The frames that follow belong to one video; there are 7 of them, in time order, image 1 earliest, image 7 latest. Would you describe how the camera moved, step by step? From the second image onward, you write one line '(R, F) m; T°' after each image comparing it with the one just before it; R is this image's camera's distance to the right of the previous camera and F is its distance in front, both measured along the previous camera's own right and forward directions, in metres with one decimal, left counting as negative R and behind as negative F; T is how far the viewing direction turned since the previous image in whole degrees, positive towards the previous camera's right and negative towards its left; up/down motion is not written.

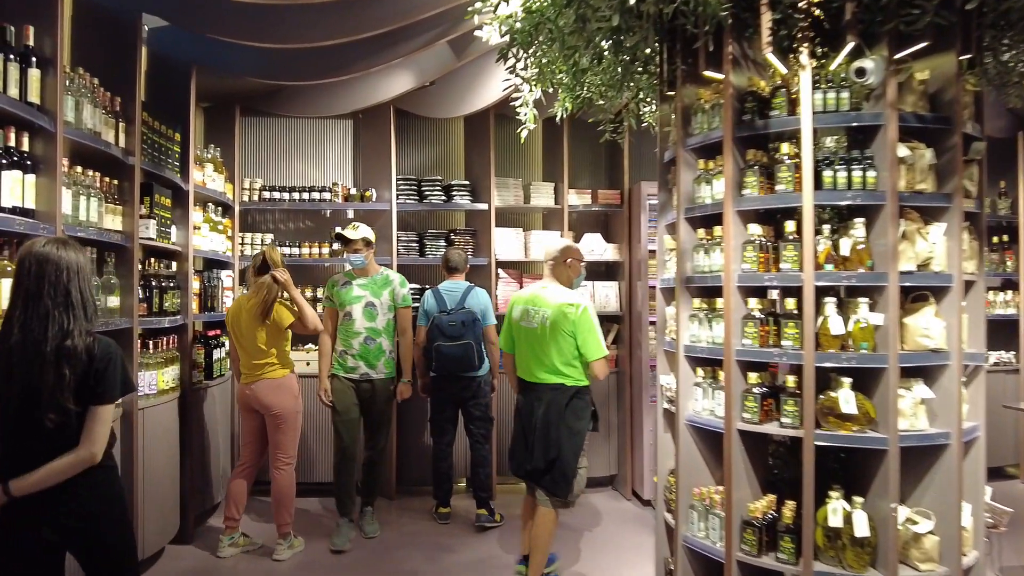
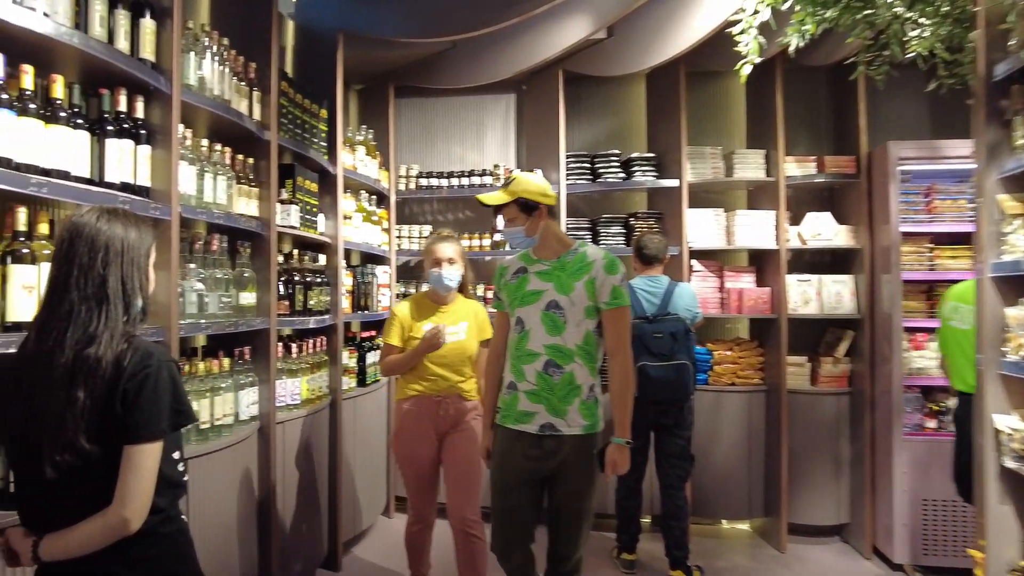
(-0.2, +0.7) m; -13°
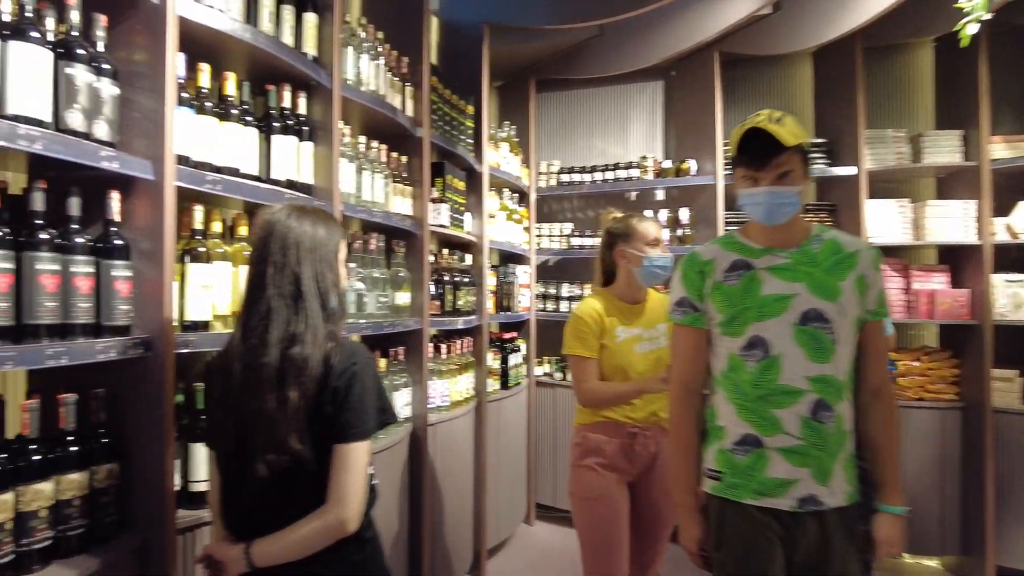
(-0.2, +0.2) m; -10°
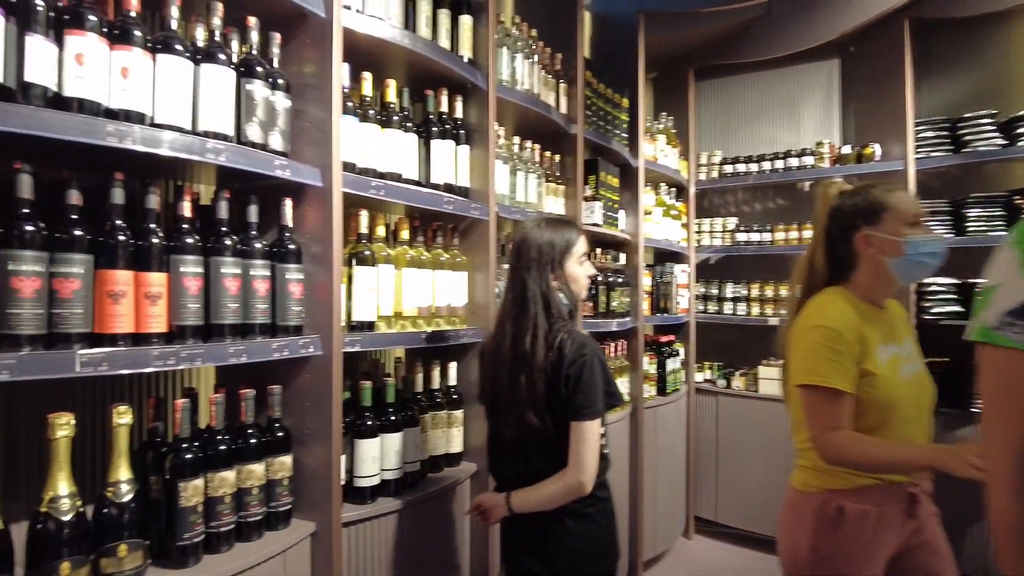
(0.0, +0.1) m; -13°
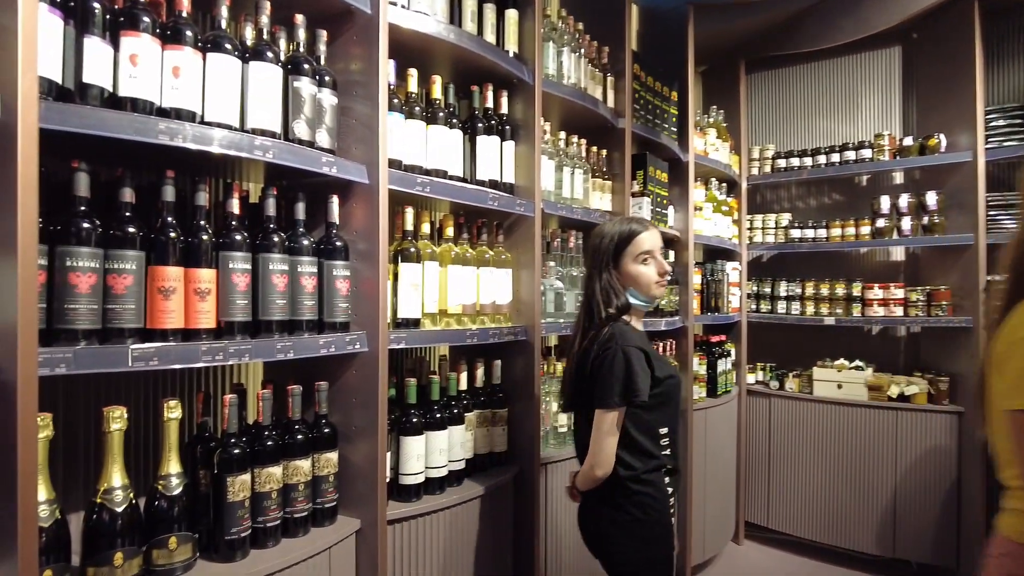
(0.0, 0.0) m; -4°
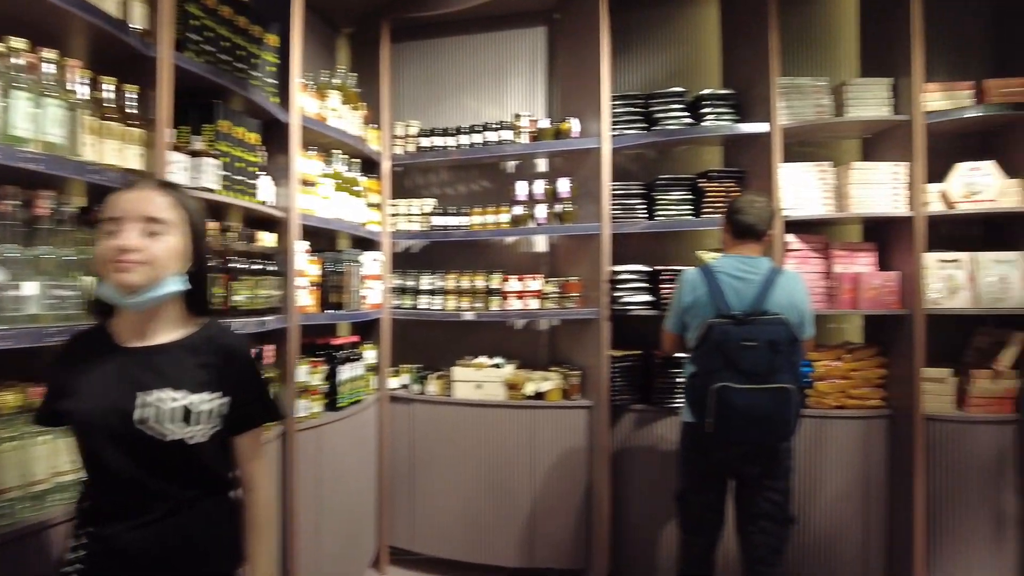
(+0.7, +0.5) m; +22°
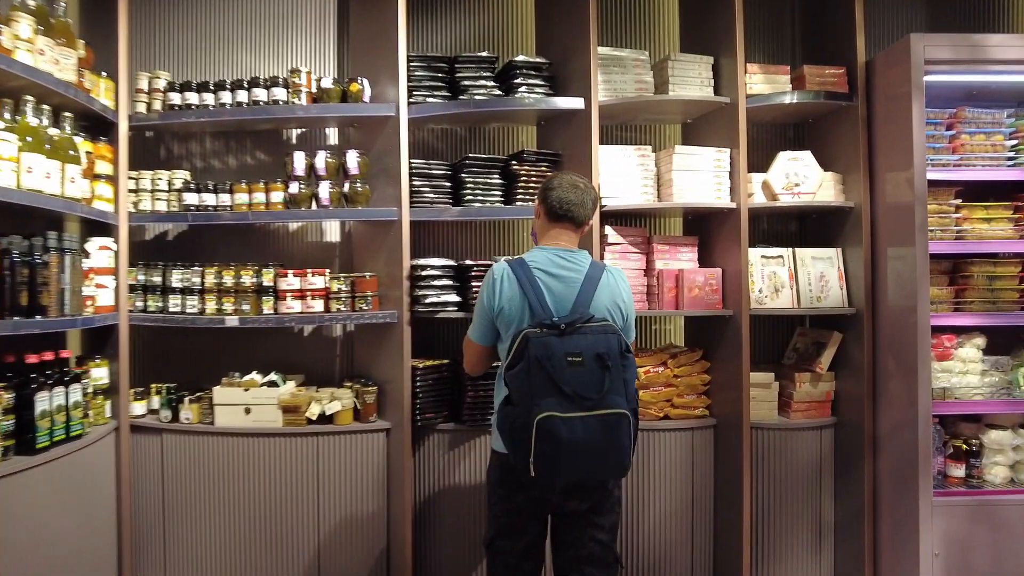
(+0.2, +0.5) m; +15°
